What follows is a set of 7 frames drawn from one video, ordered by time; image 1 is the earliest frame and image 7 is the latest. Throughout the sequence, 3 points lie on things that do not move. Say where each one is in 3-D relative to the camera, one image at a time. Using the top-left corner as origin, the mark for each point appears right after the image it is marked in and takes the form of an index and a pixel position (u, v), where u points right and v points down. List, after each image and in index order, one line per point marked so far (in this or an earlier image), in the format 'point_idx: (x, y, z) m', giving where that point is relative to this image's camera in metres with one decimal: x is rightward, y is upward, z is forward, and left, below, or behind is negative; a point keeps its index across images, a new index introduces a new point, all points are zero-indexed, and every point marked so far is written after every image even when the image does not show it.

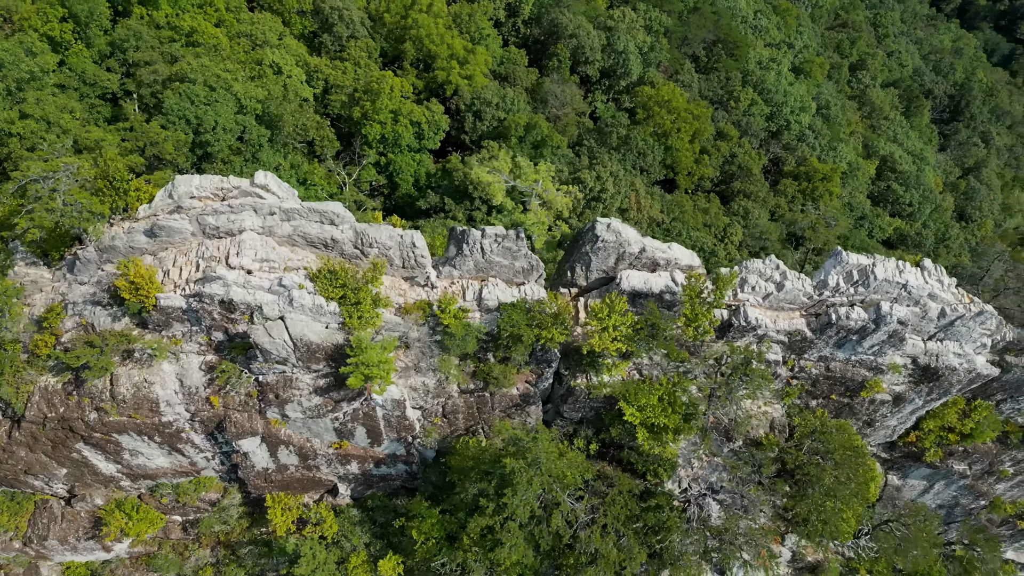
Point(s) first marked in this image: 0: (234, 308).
0: (-7.5, -0.5, +20.0) m
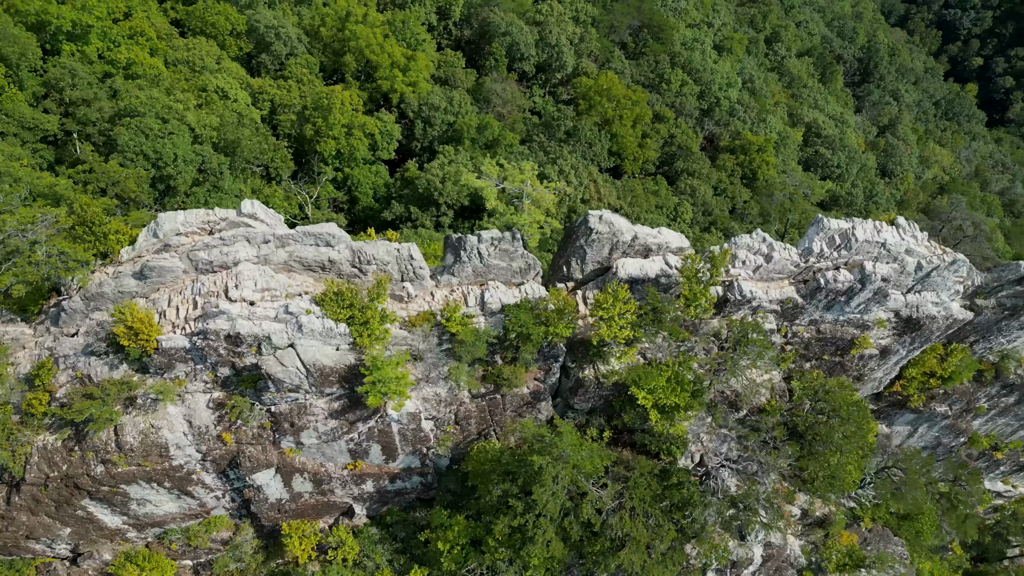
0: (-7.2, -1.4, +19.7) m
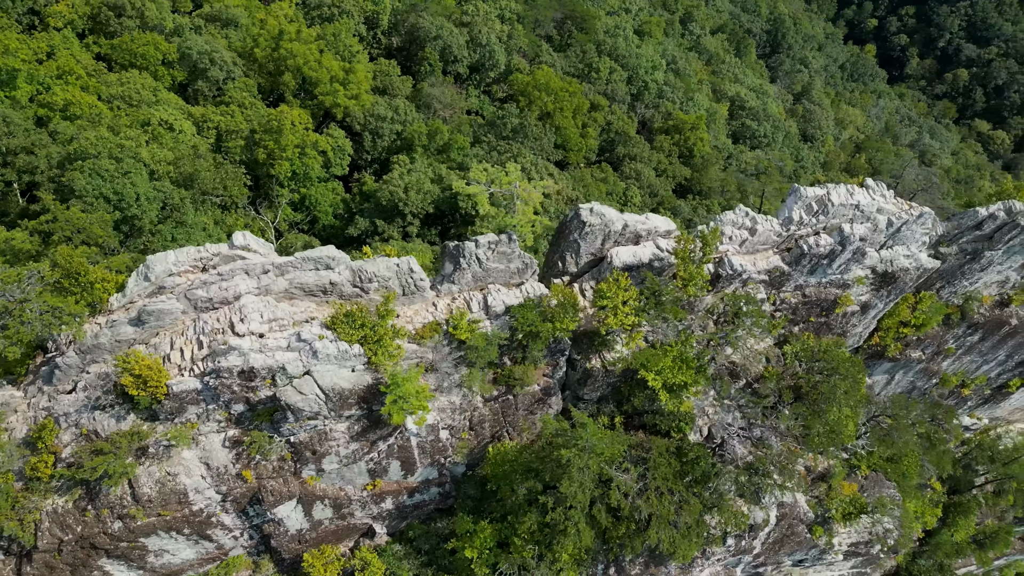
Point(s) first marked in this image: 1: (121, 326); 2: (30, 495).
0: (-6.8, -2.3, +19.4) m
1: (-10.4, -1.0, +19.5) m
2: (-12.8, -5.5, +19.5) m
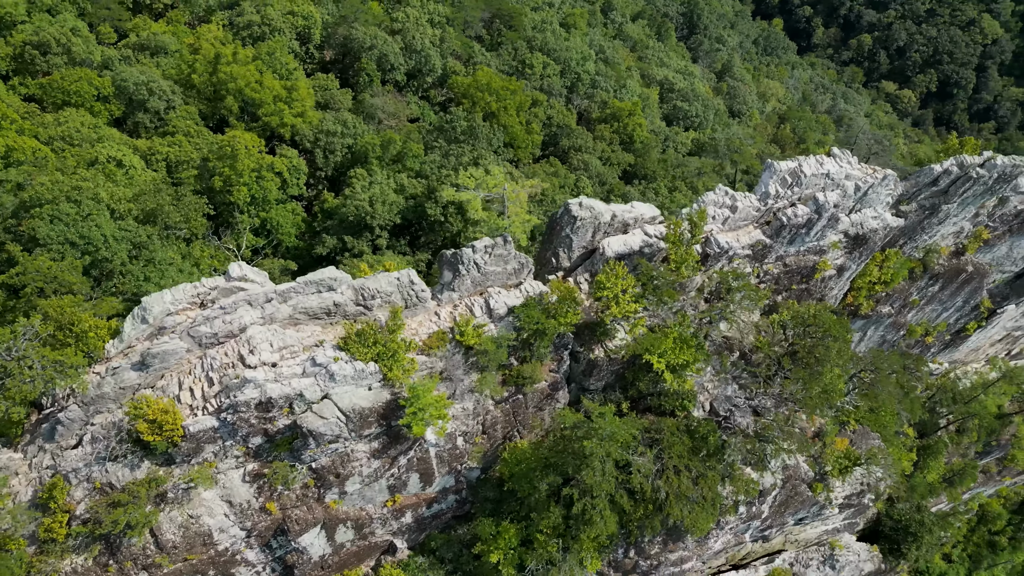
0: (-6.2, -3.0, +19.1) m
1: (-10.0, -2.2, +18.9) m
2: (-11.8, -6.9, +18.8) m
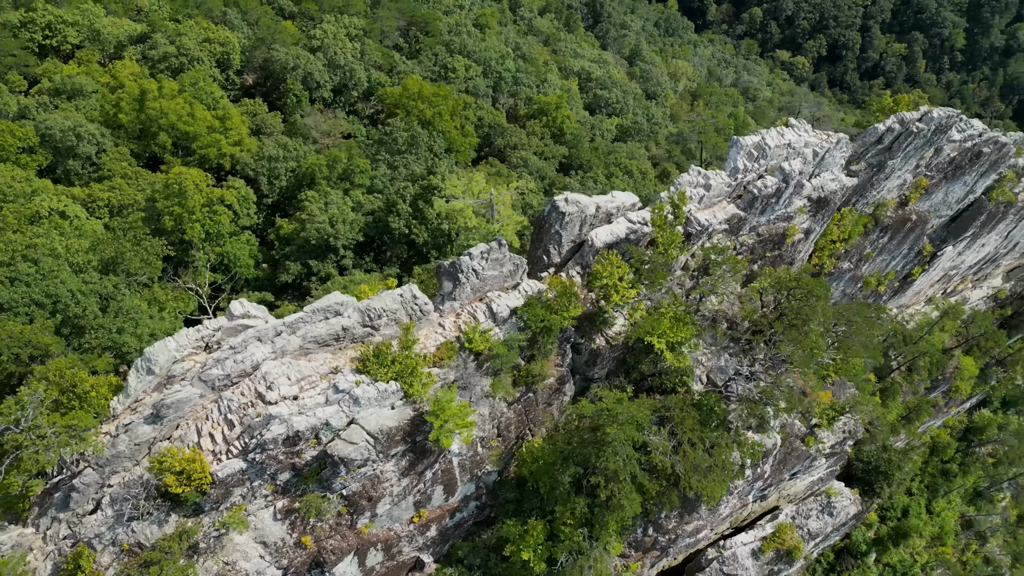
0: (-5.4, -3.9, +18.9) m
1: (-9.3, -3.5, +18.3) m
2: (-10.5, -8.4, +18.1) m
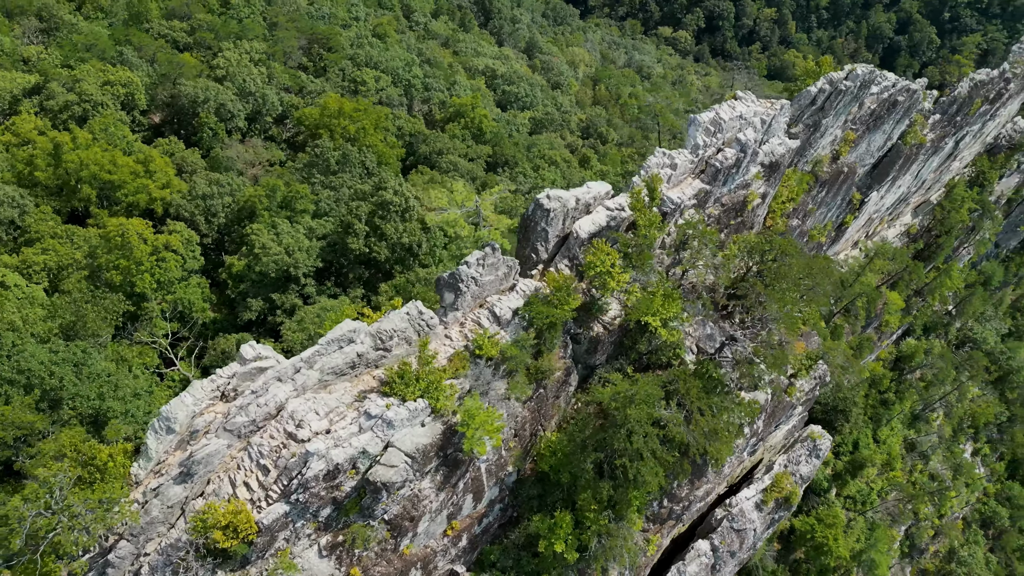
0: (-4.4, -4.6, +18.7) m
1: (-8.2, -4.8, +17.7) m
2: (-8.6, -9.9, +17.4) m
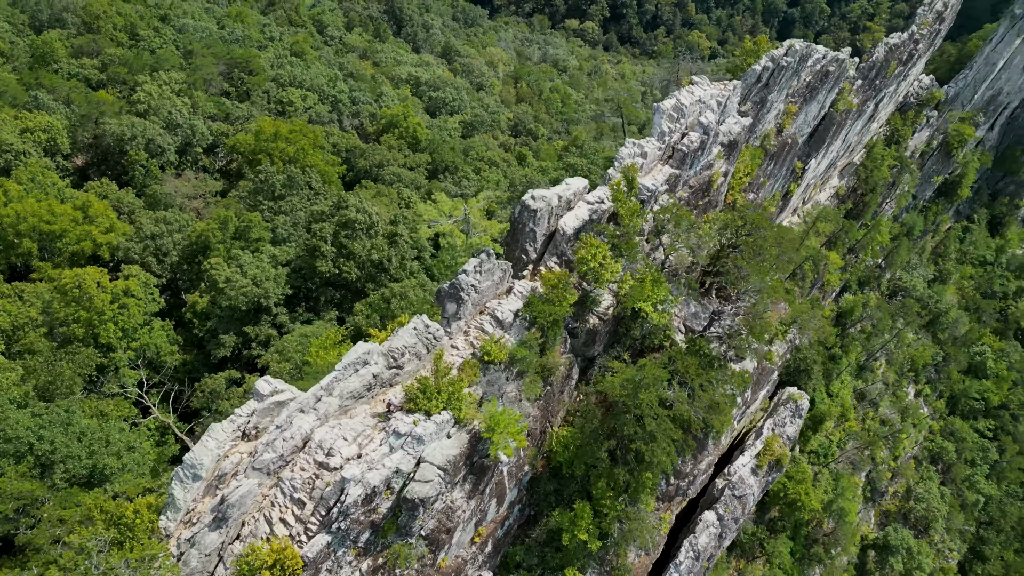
0: (-3.5, -5.2, +18.6) m
1: (-7.1, -5.8, +17.4) m
2: (-6.8, -10.9, +17.0) m
